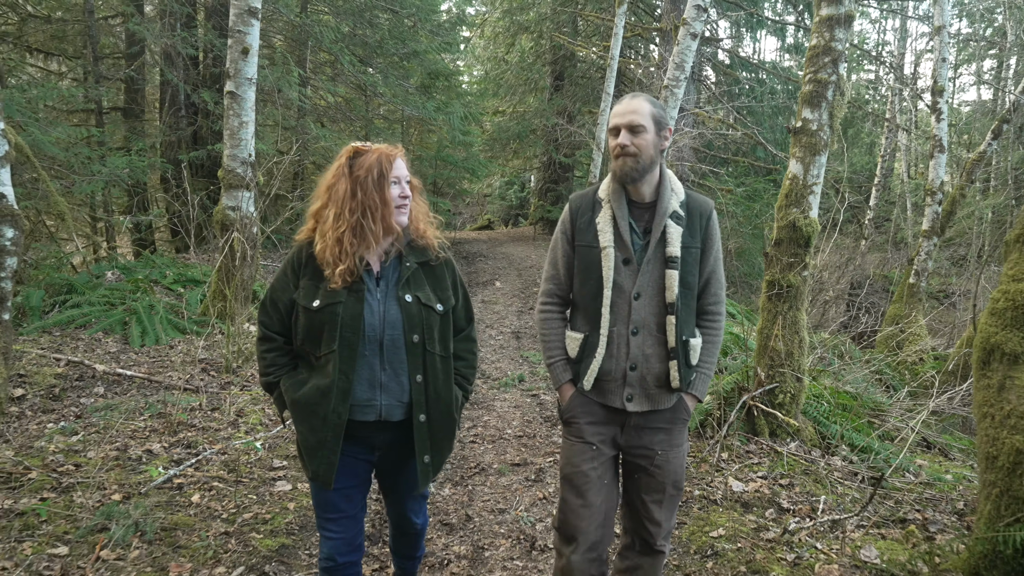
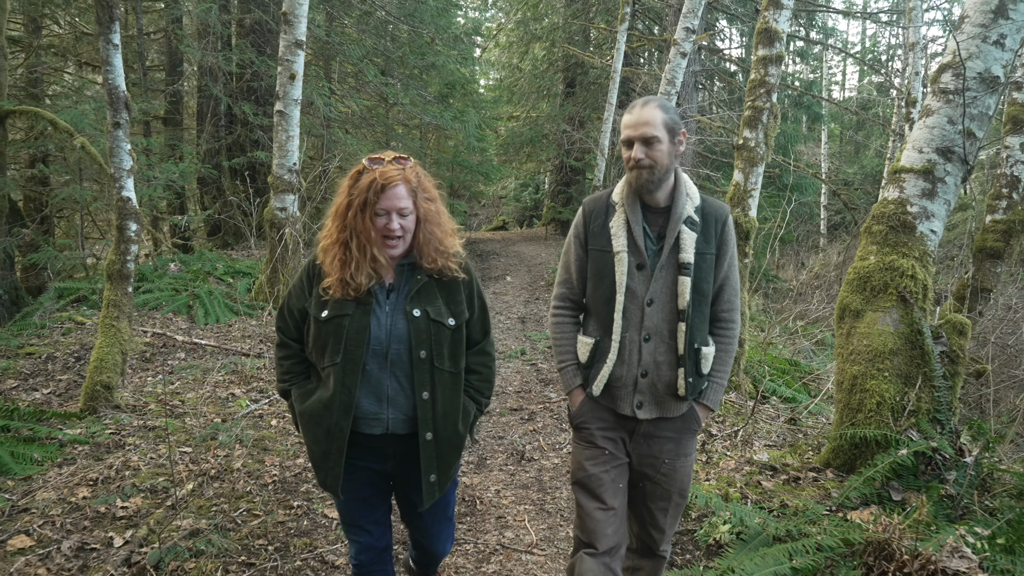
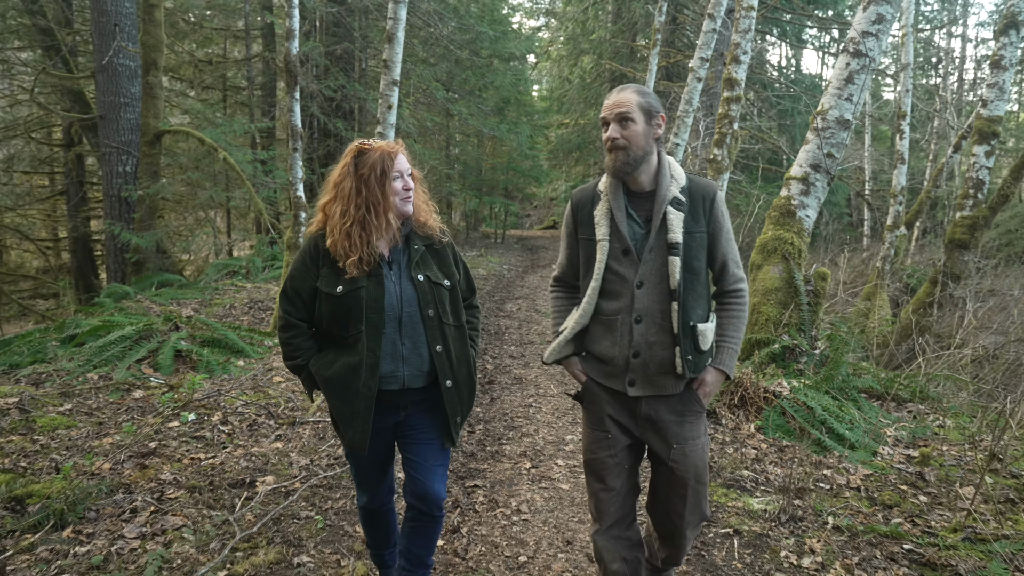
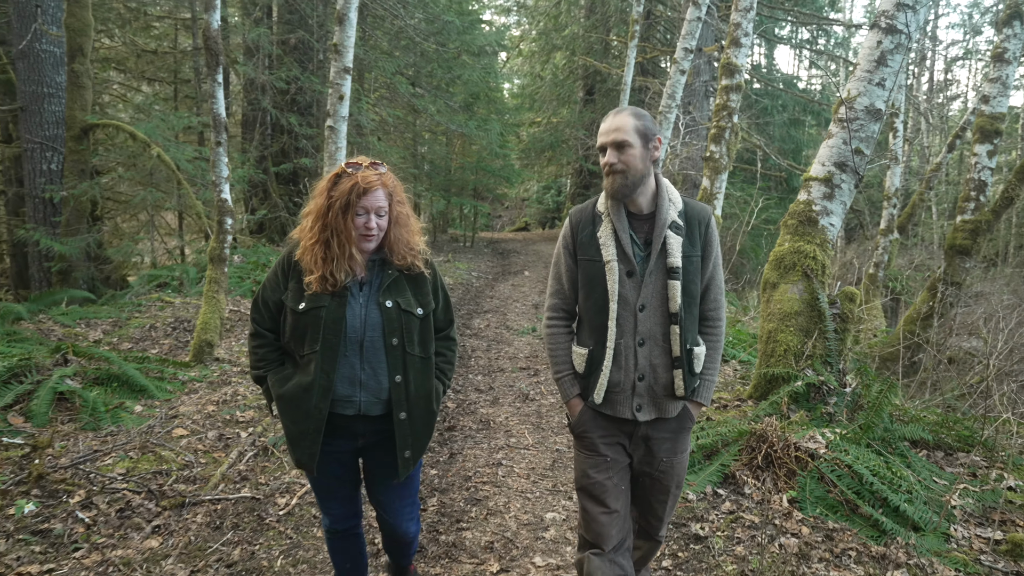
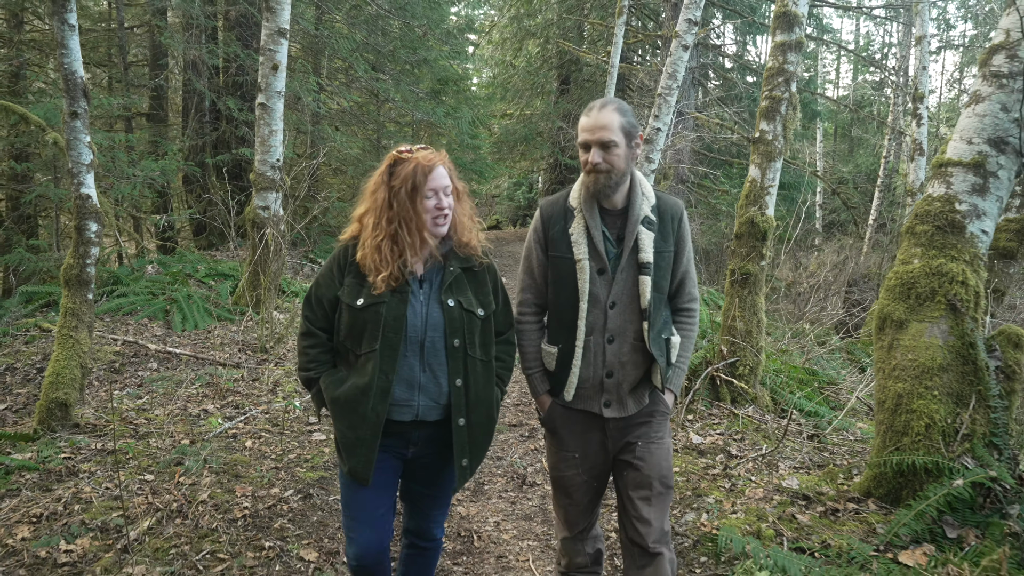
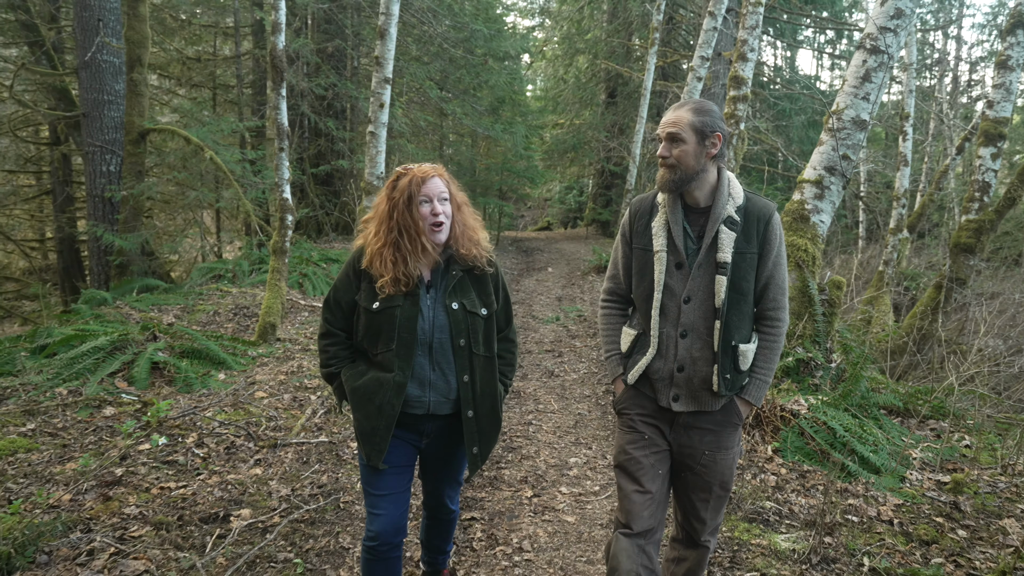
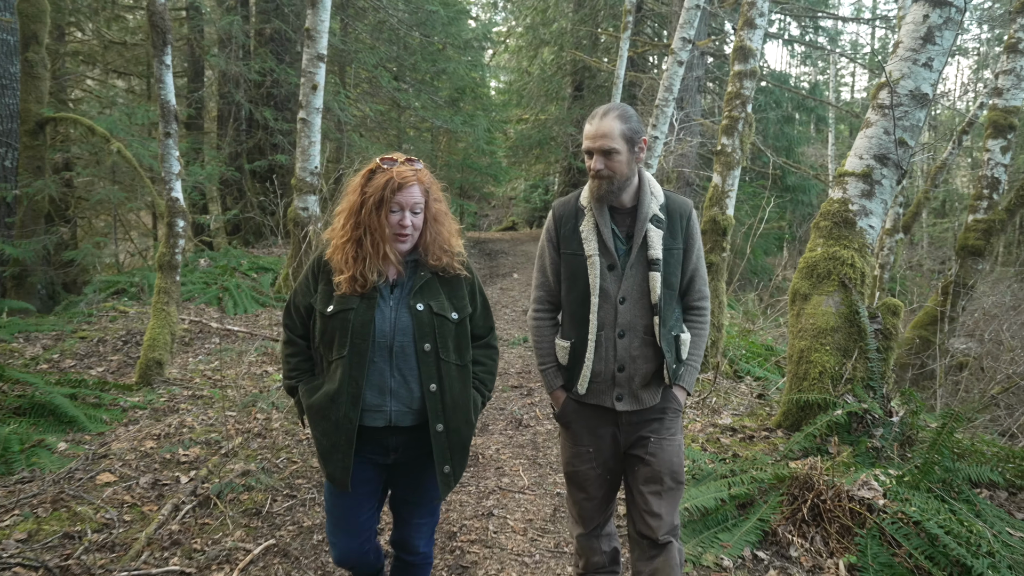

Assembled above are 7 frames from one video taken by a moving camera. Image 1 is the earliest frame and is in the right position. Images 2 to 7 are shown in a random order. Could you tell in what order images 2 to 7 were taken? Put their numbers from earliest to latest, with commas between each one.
5, 2, 7, 4, 6, 3
